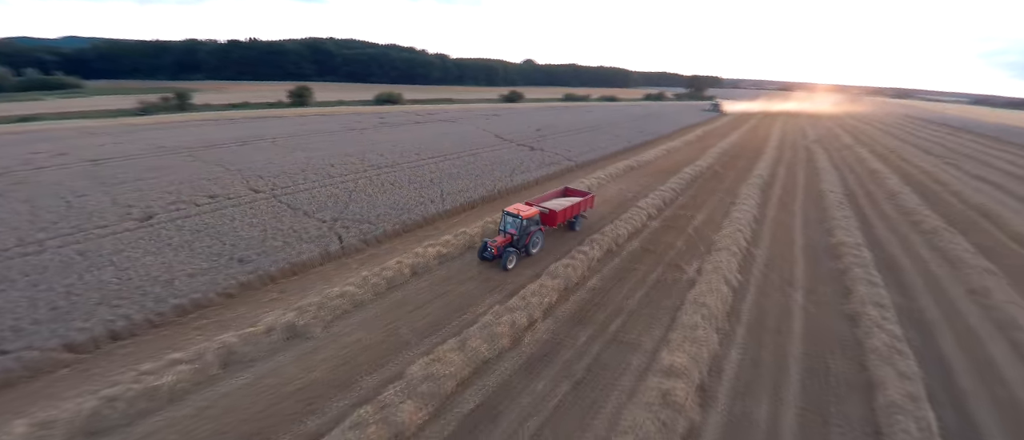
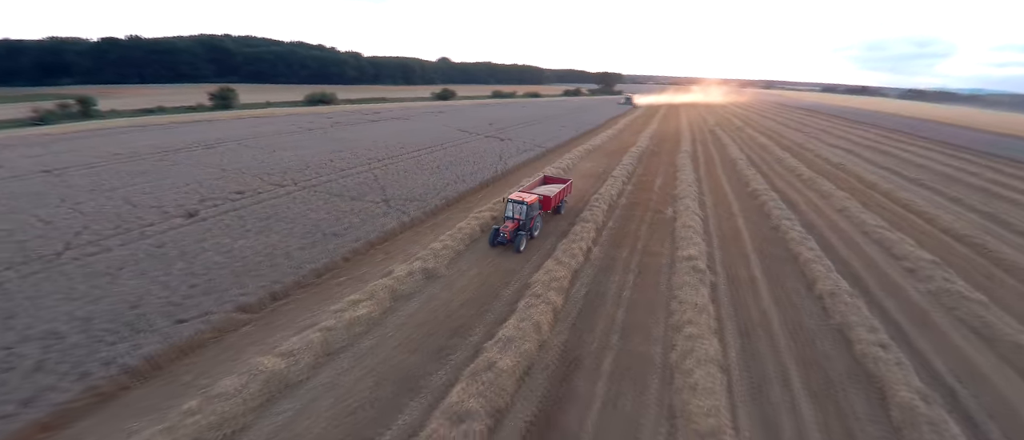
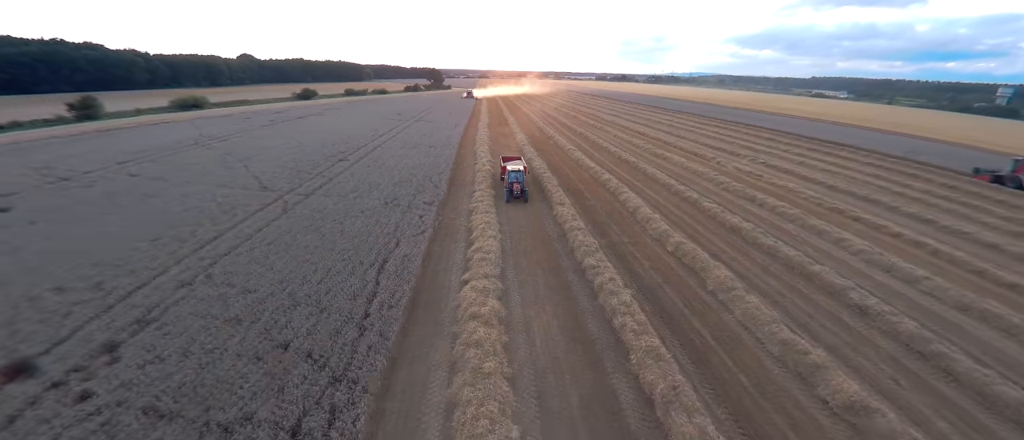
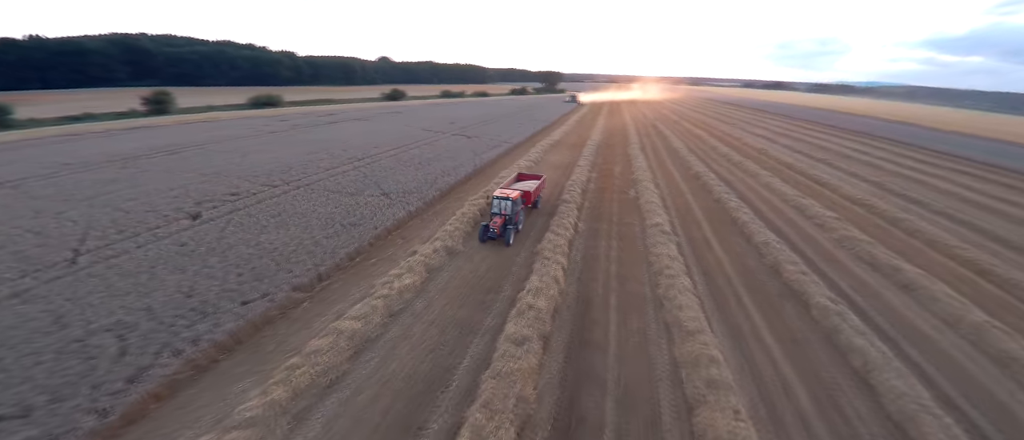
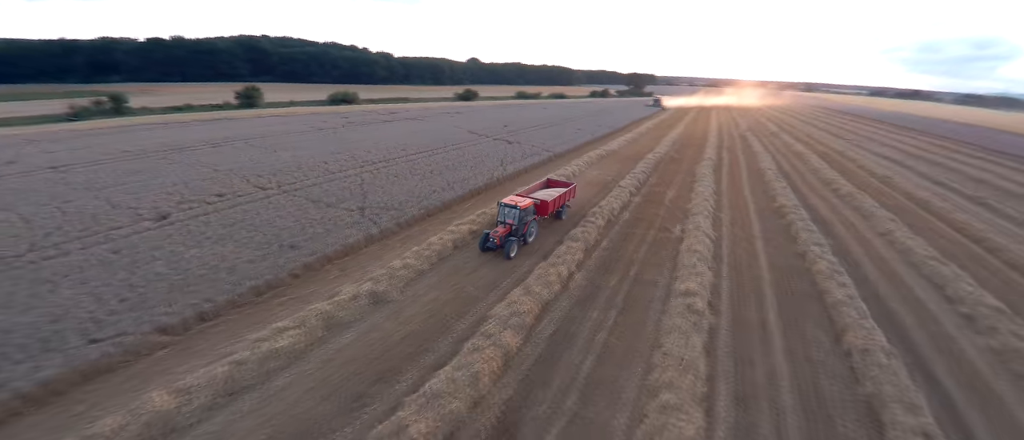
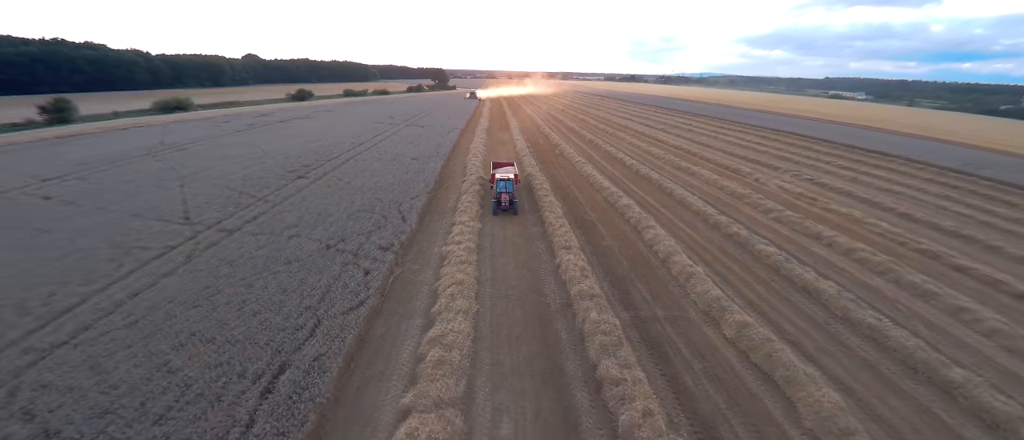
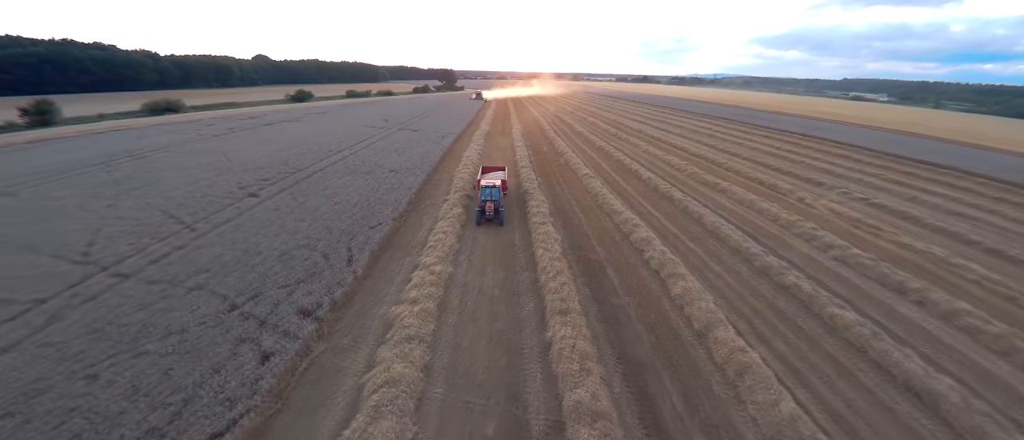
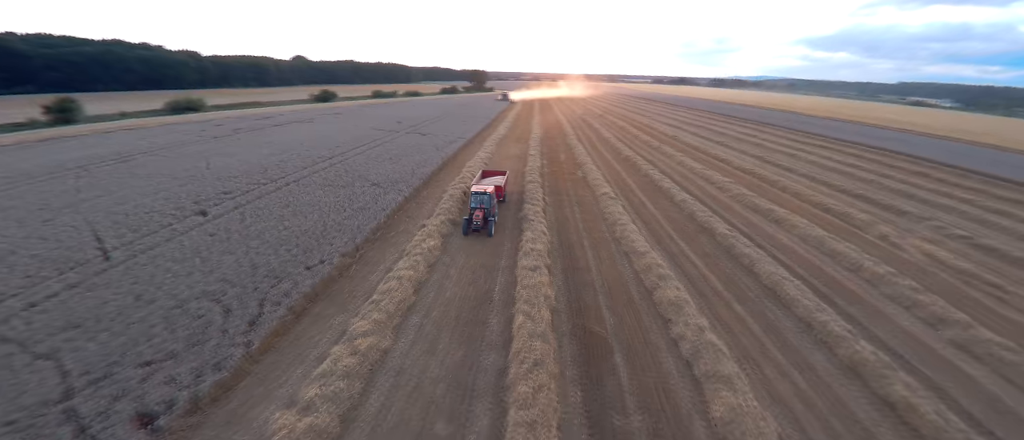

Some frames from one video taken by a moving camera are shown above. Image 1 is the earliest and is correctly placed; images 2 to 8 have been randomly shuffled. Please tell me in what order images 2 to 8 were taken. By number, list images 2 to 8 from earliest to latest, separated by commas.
5, 2, 4, 8, 7, 6, 3
